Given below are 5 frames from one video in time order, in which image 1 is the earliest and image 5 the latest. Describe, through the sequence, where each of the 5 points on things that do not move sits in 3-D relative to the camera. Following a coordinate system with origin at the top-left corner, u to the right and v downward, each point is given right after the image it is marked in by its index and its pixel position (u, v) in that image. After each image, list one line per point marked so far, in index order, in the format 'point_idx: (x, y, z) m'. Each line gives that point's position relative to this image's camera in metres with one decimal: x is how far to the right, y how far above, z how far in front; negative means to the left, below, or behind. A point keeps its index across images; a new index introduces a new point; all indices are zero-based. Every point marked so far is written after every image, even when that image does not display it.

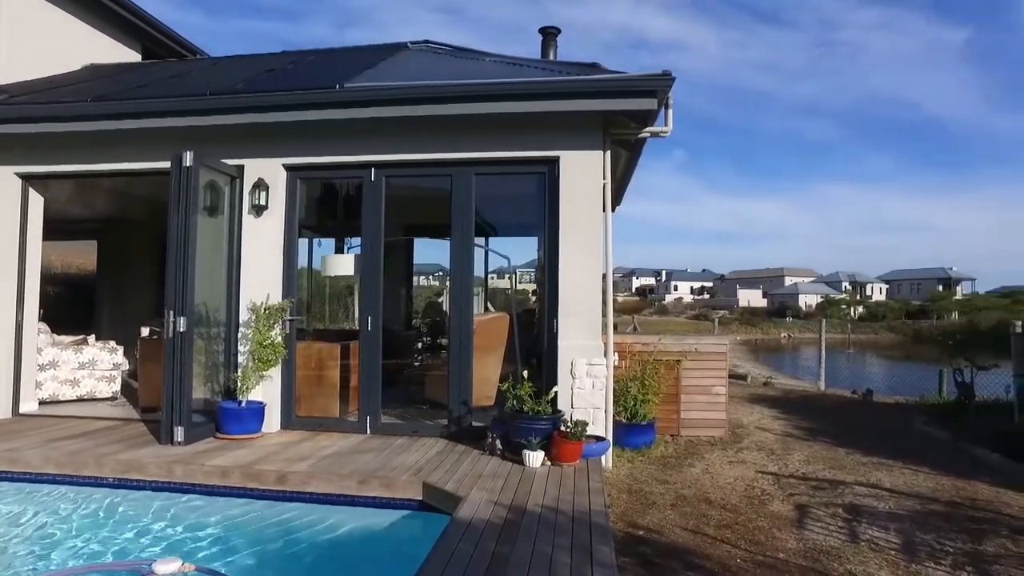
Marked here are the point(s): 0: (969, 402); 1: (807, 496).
0: (+5.7, -1.4, +8.8) m
1: (+2.0, -1.4, +4.8) m
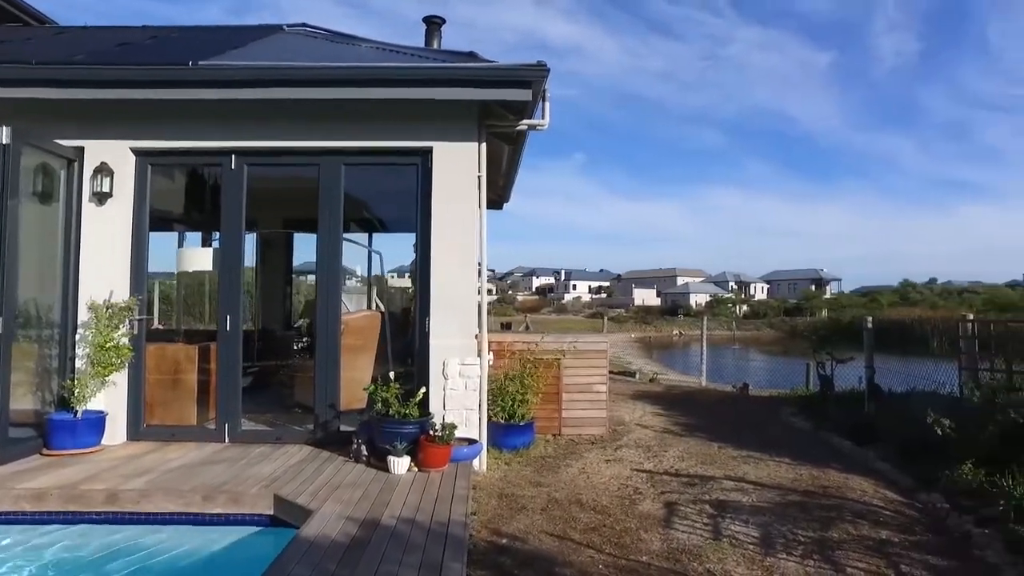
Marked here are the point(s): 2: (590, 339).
0: (+4.2, -1.4, +9.3) m
1: (+1.1, -1.4, +4.8) m
2: (+0.7, -0.5, +7.2) m
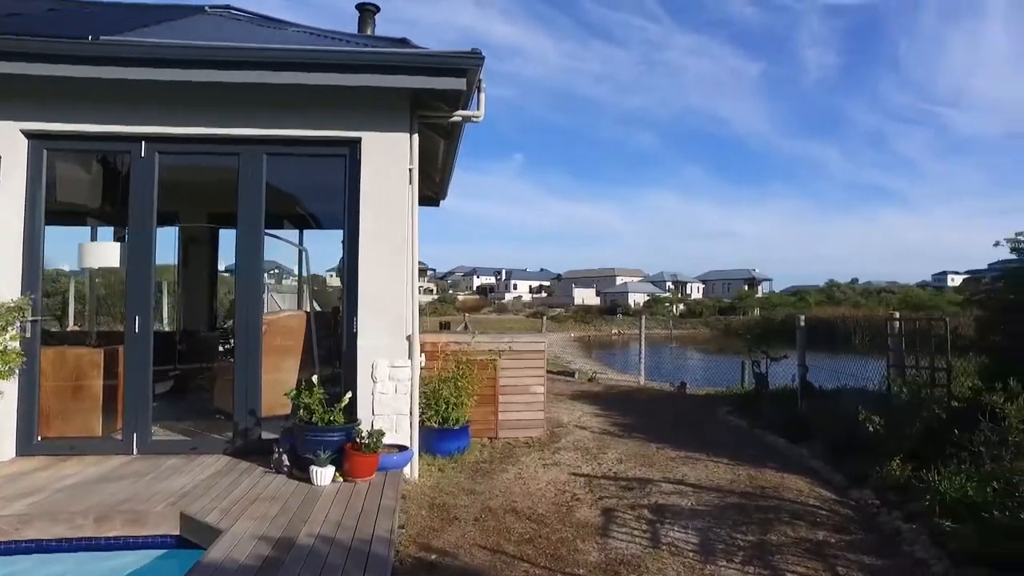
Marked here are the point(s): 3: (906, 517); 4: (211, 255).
0: (+3.4, -1.4, +9.4) m
1: (+0.7, -1.4, +4.6) m
2: (+0.1, -0.5, +7.0) m
3: (+2.4, -1.4, +4.3) m
4: (-2.4, +0.2, +5.5) m
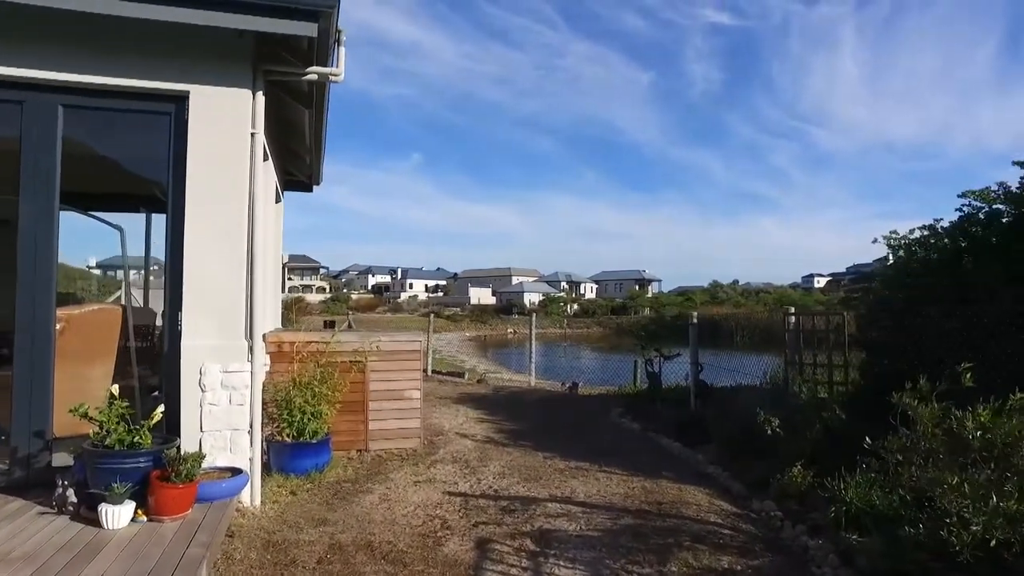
0: (+1.9, -1.3, +9.0) m
1: (-0.1, -1.3, +3.9) m
2: (-1.0, -0.4, +6.2) m
3: (+1.7, -1.4, +3.9) m
4: (-3.3, +0.3, +4.3) m
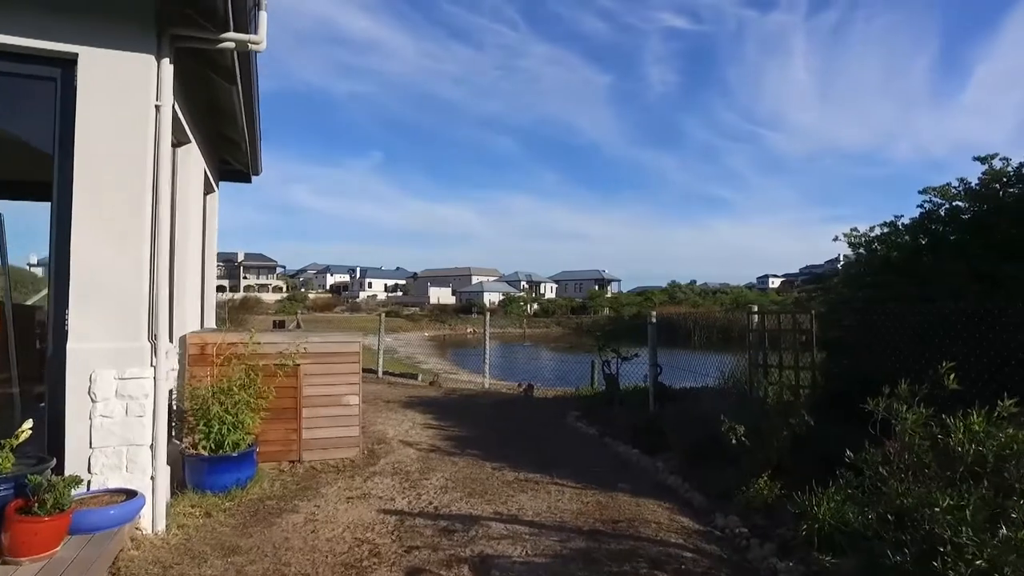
0: (+1.3, -1.3, +8.7) m
1: (-0.4, -1.3, +3.5) m
2: (-1.5, -0.4, +5.7) m
3: (+1.4, -1.3, +3.5) m
4: (-3.6, +0.3, +3.7) m
